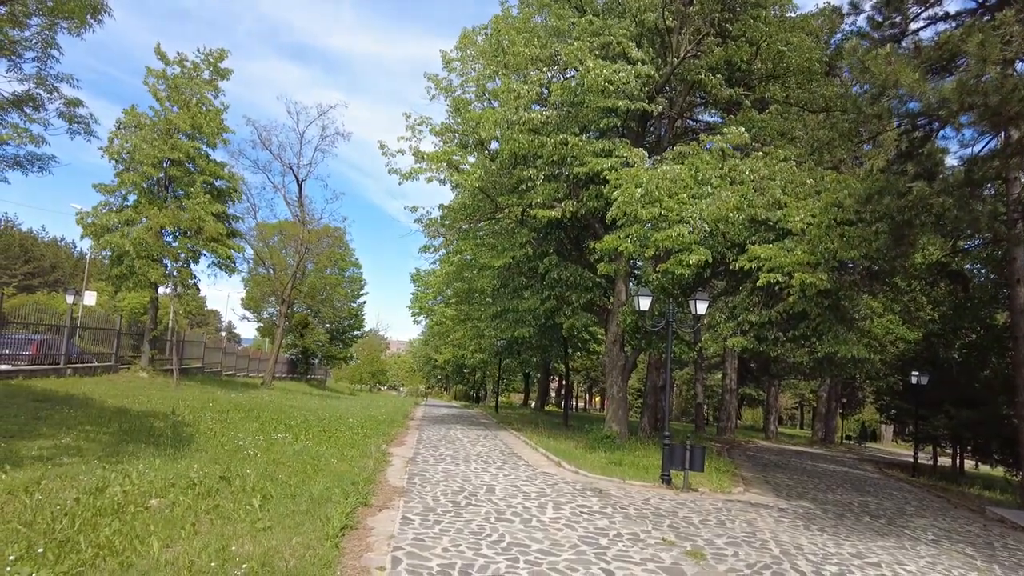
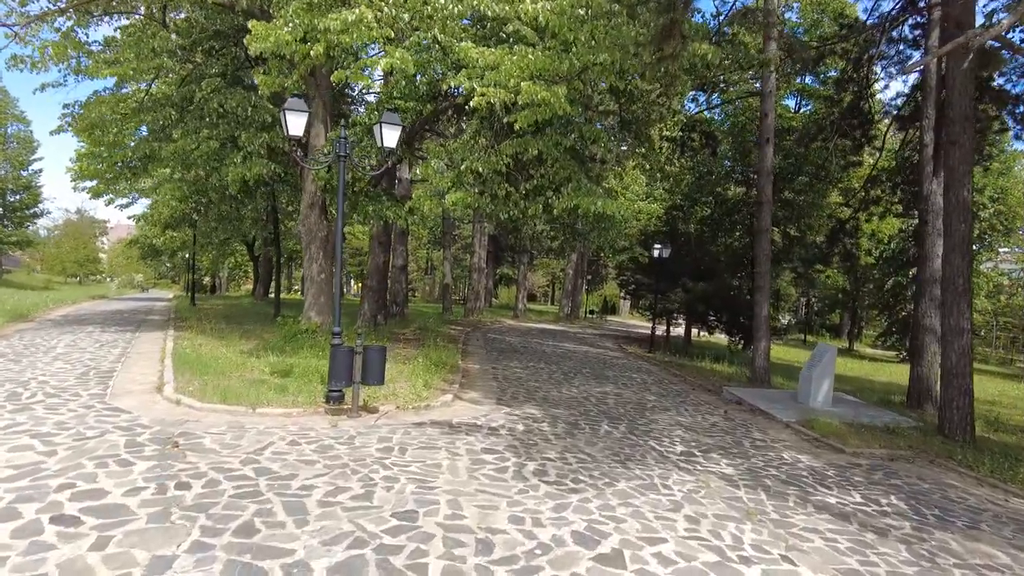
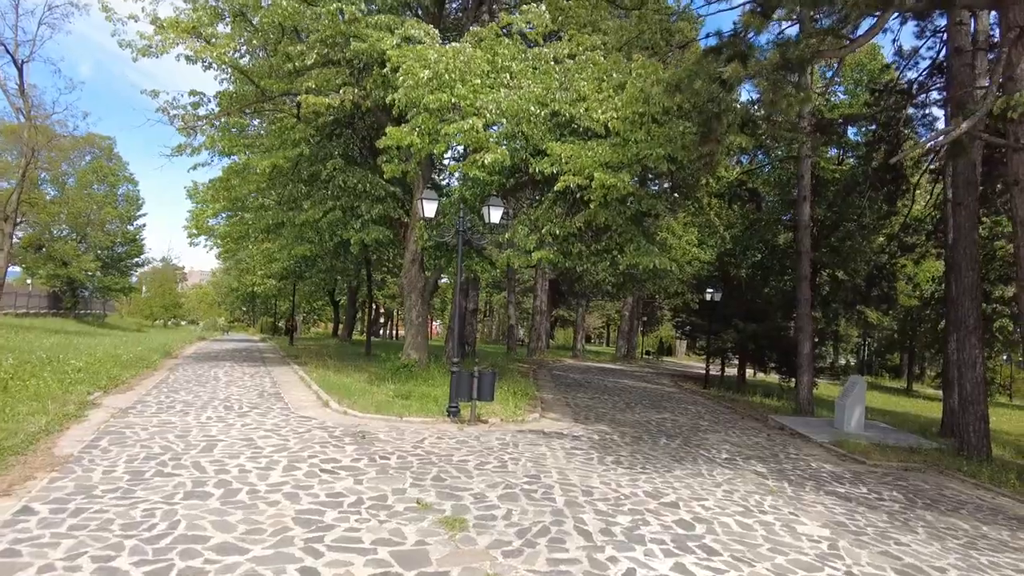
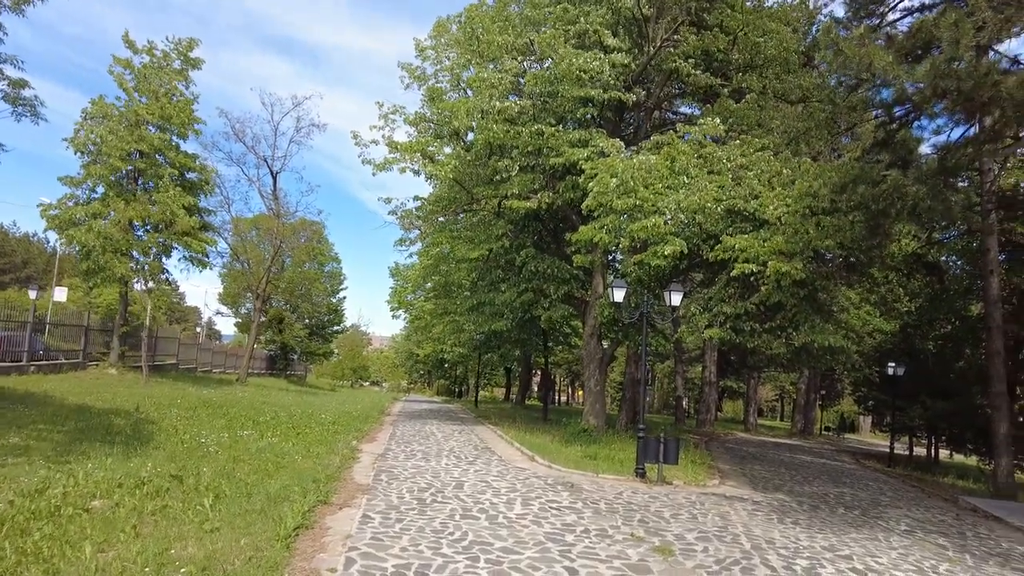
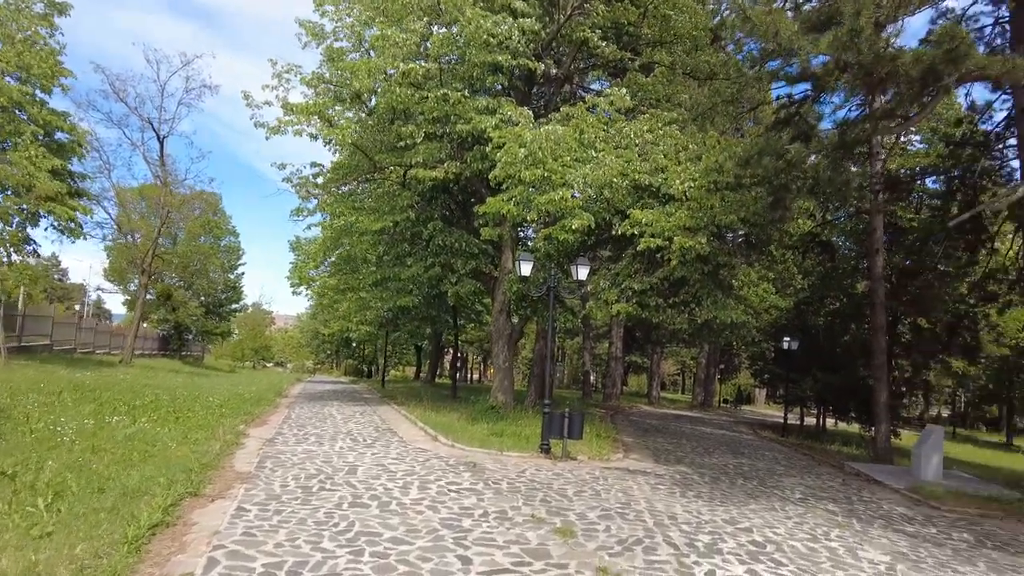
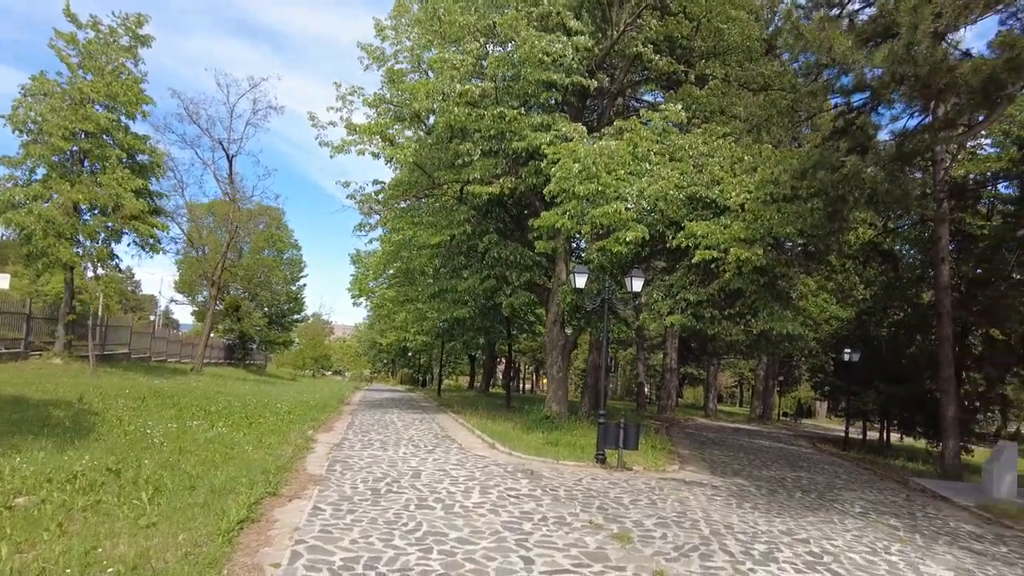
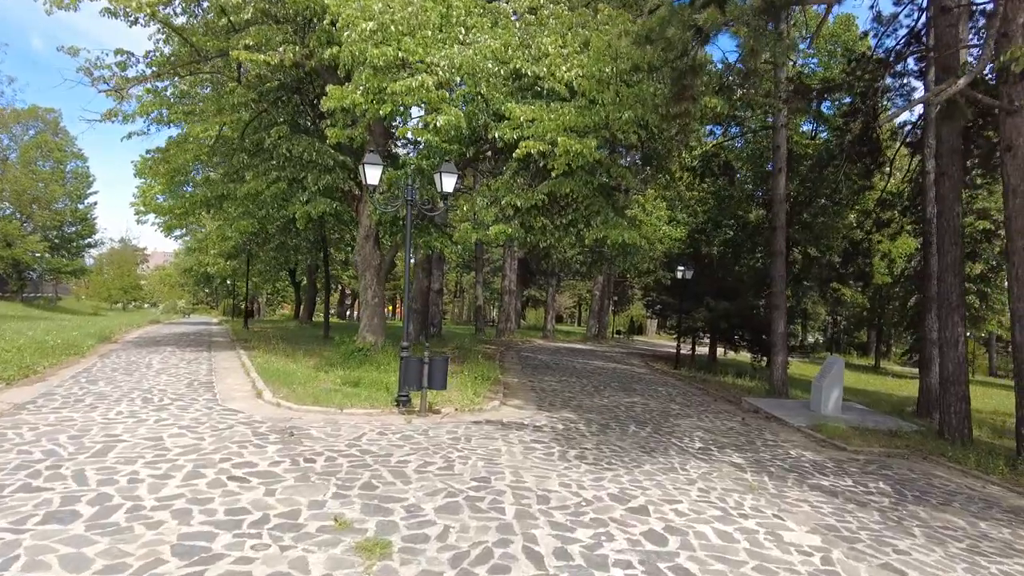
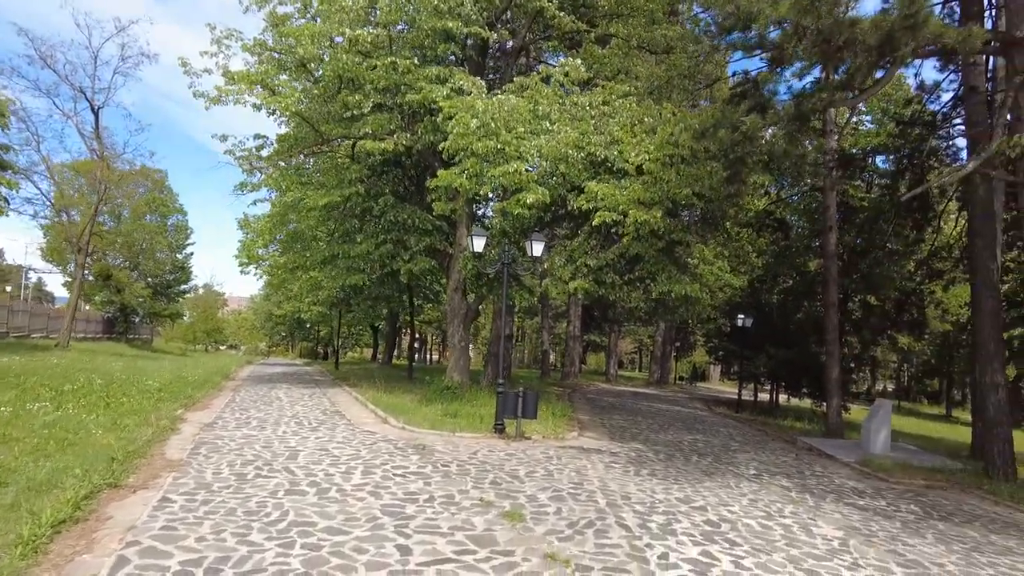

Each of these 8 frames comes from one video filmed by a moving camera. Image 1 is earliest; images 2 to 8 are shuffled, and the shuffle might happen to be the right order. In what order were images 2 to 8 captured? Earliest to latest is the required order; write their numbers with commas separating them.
4, 6, 5, 8, 3, 7, 2
